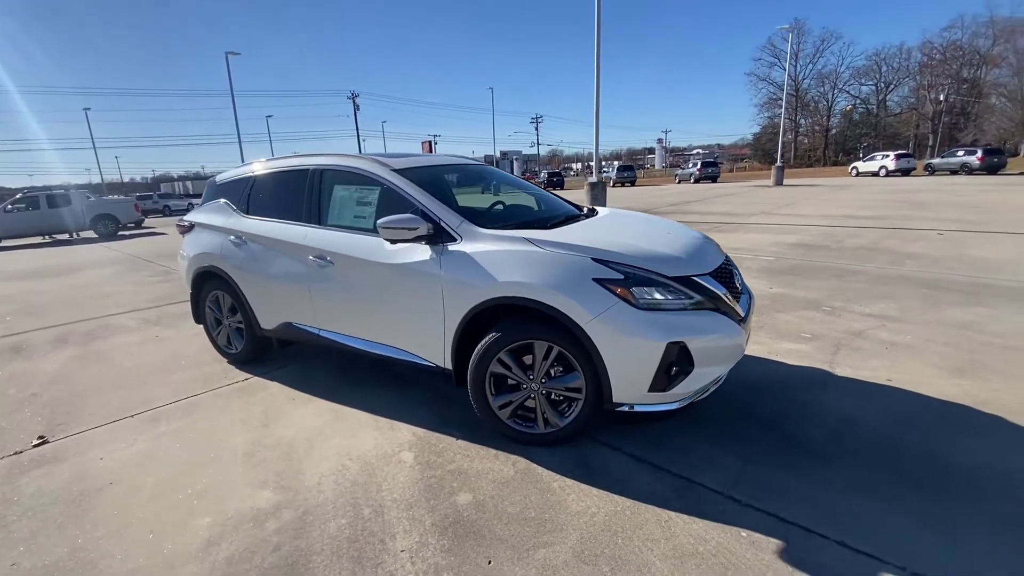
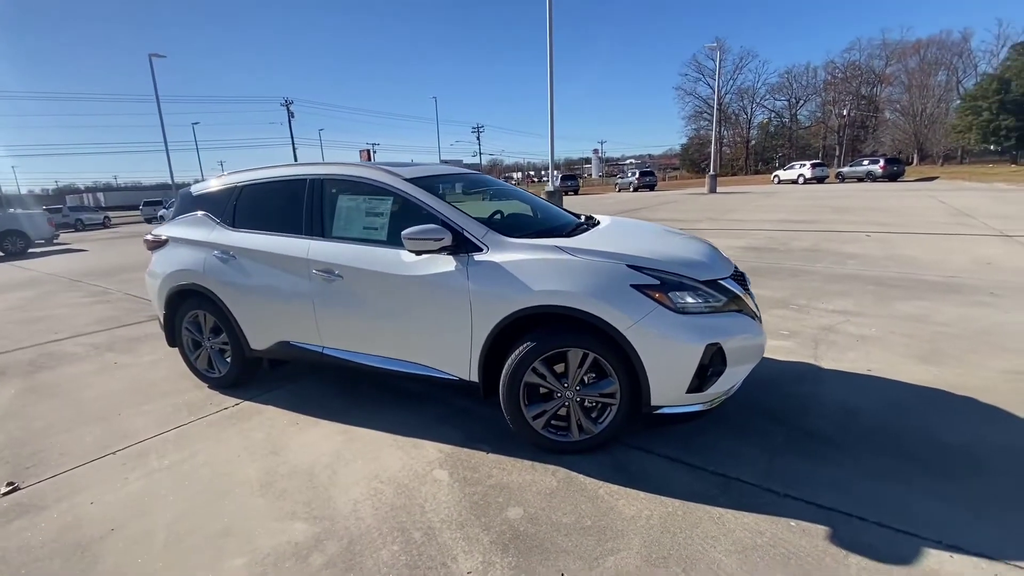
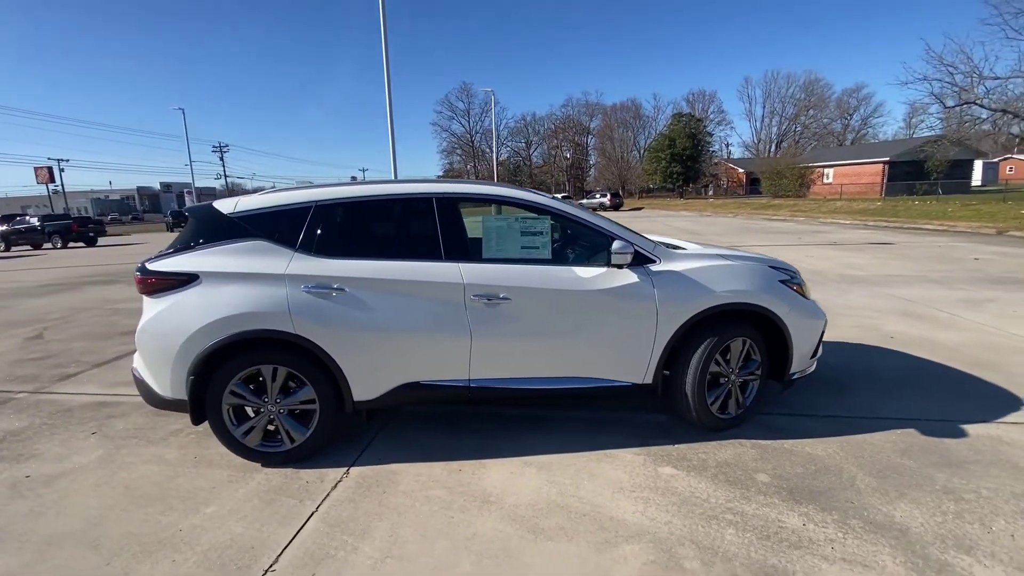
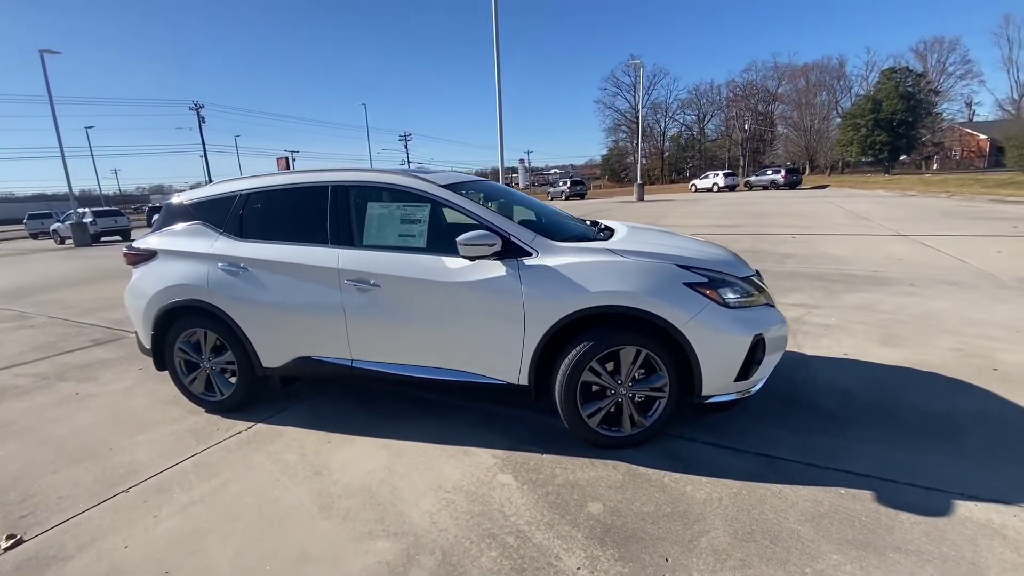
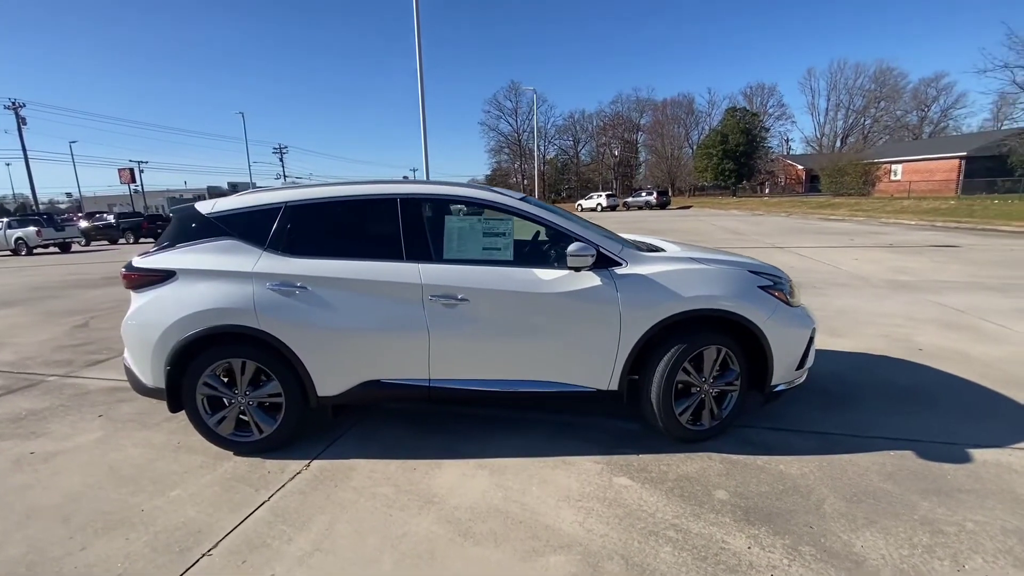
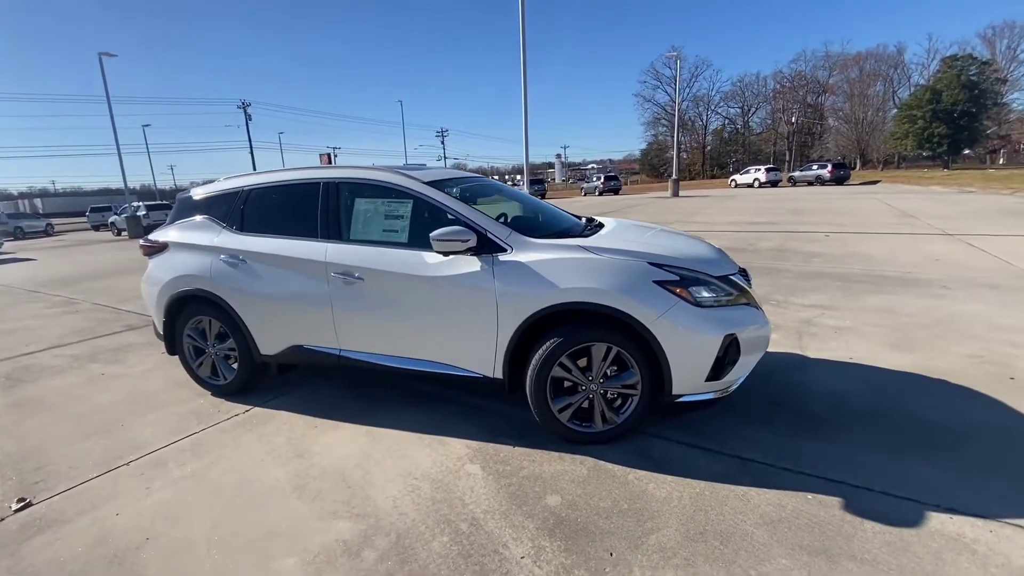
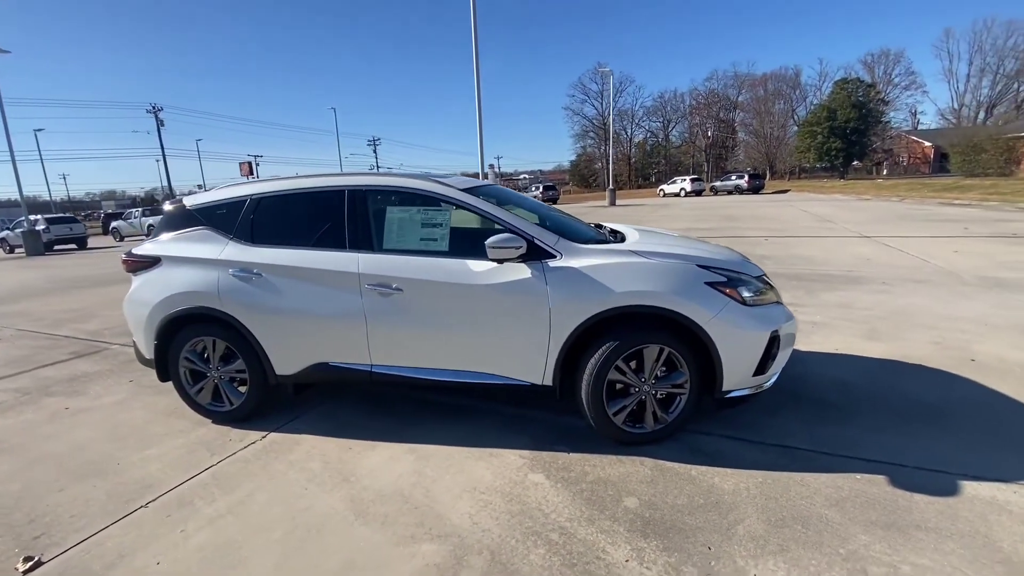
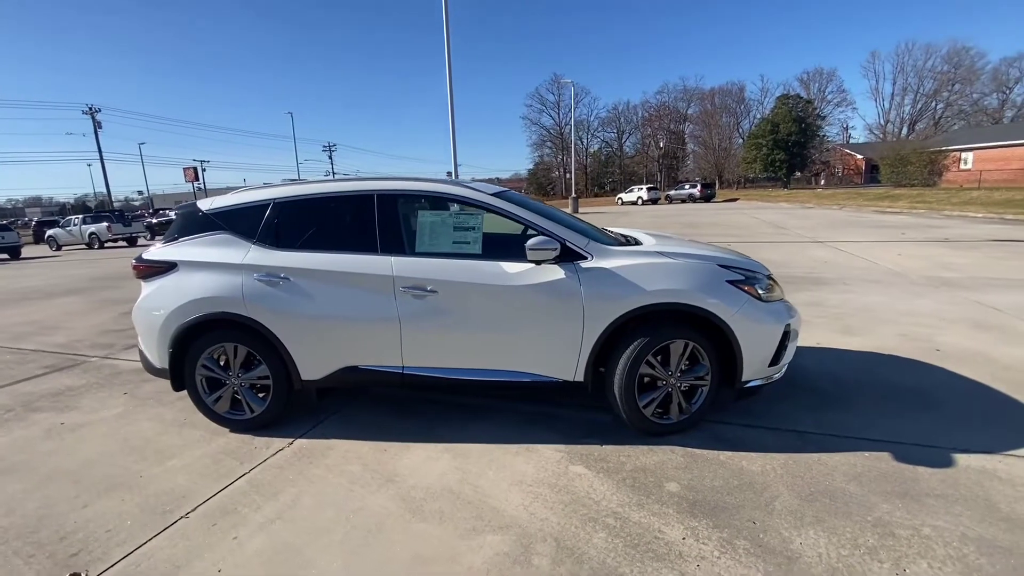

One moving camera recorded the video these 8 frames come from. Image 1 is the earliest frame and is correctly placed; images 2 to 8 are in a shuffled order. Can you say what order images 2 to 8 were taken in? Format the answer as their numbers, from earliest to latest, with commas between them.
2, 6, 4, 7, 8, 5, 3
